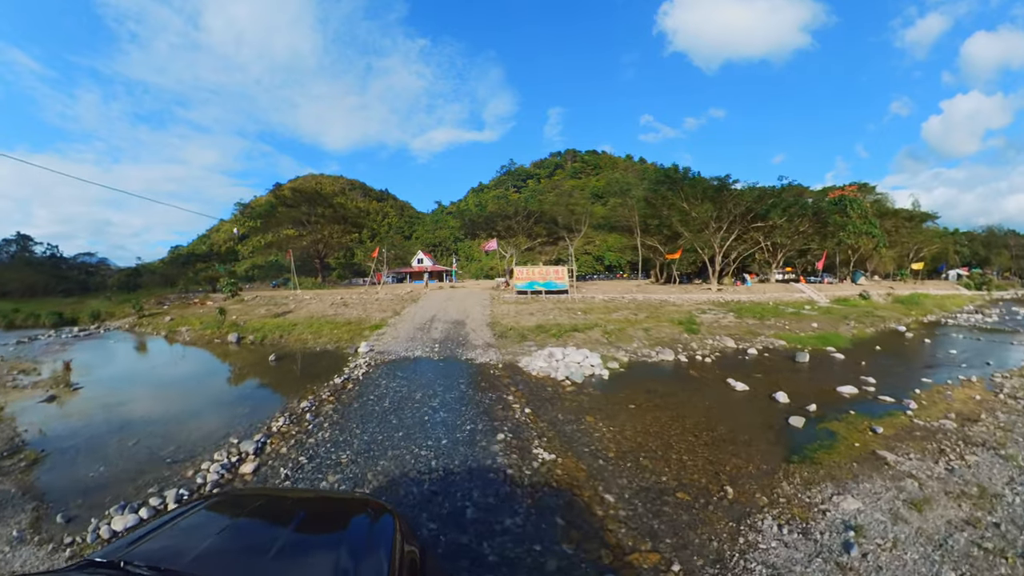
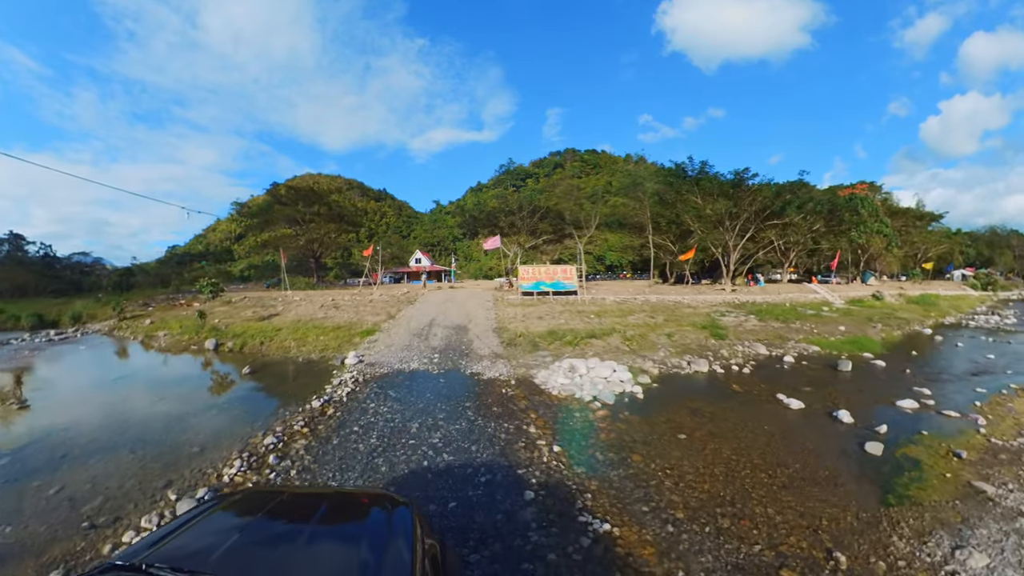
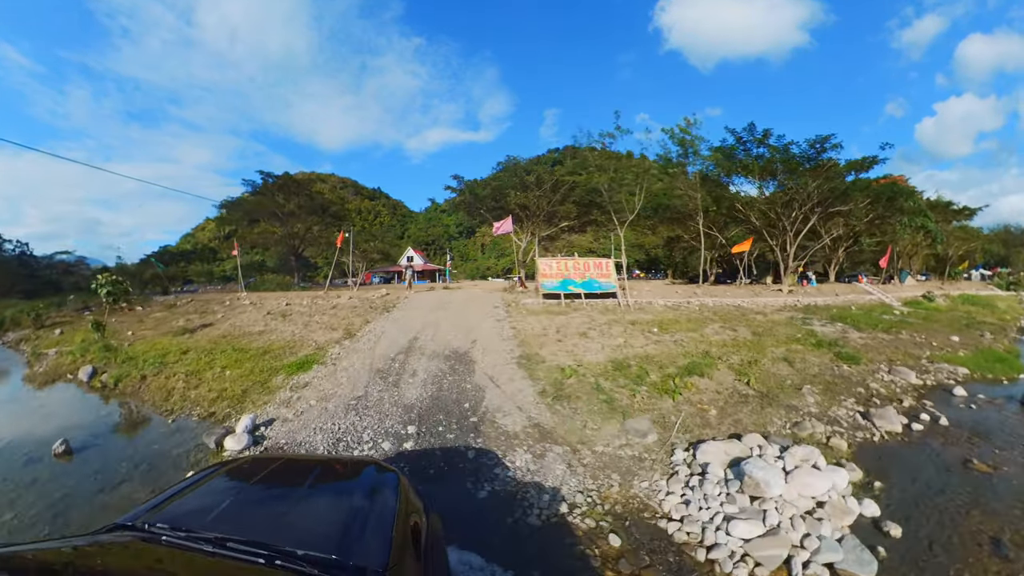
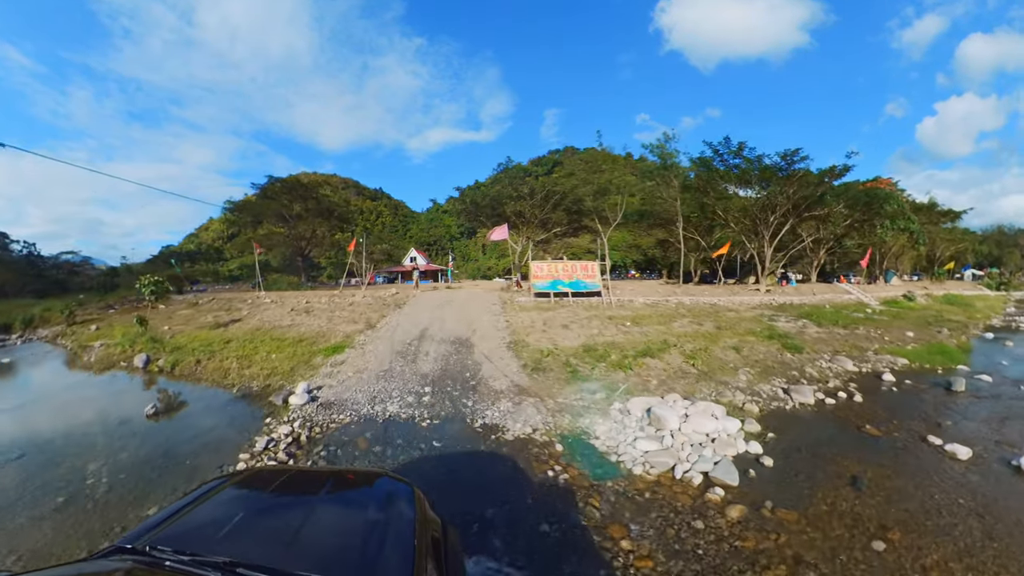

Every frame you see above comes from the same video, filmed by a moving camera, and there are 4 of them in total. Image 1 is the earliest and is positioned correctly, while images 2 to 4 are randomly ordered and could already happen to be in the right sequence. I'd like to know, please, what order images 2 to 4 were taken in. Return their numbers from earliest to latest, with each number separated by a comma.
2, 4, 3
